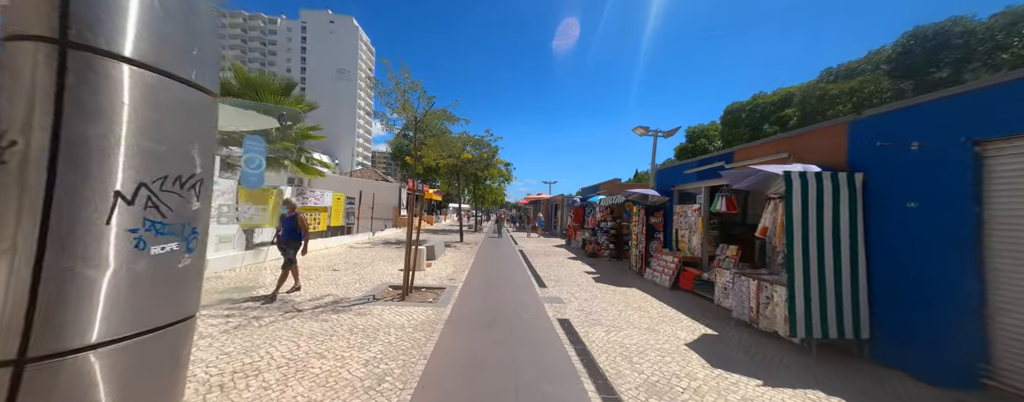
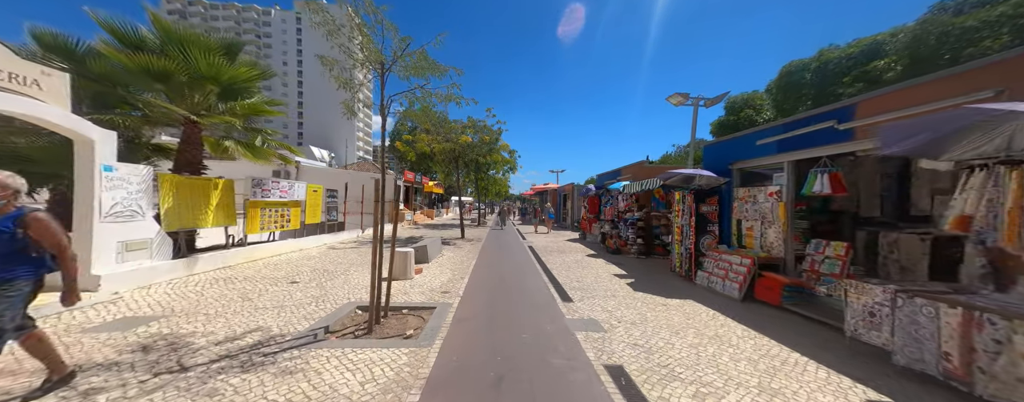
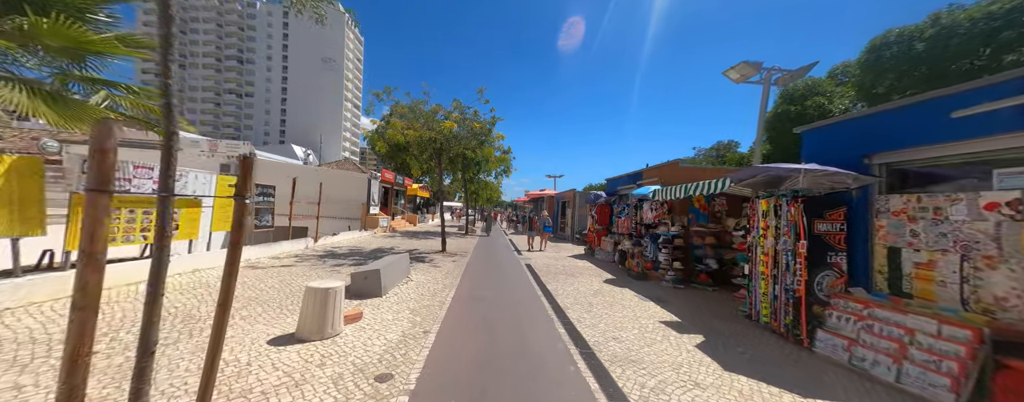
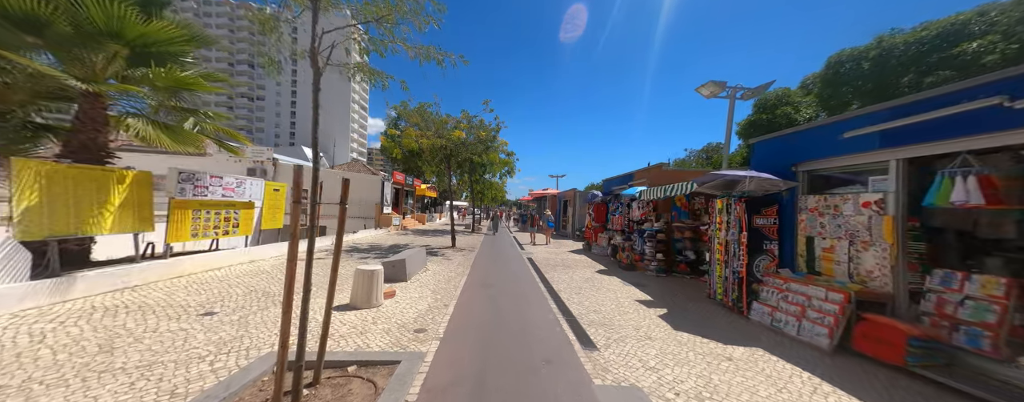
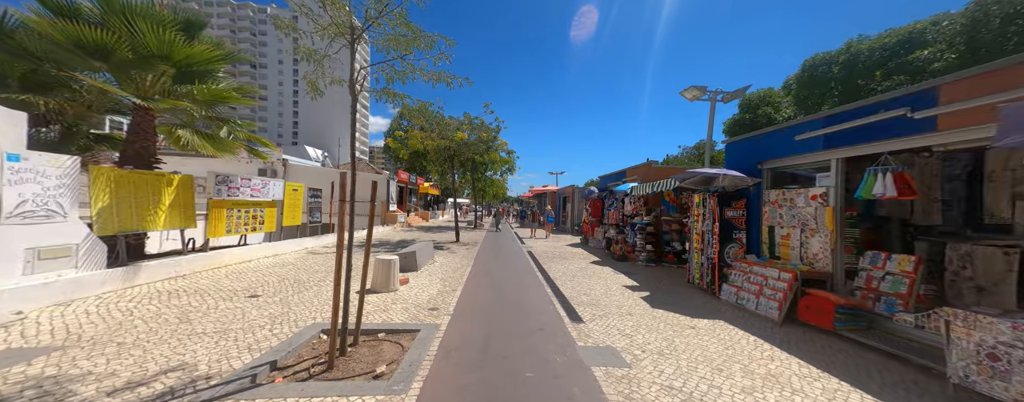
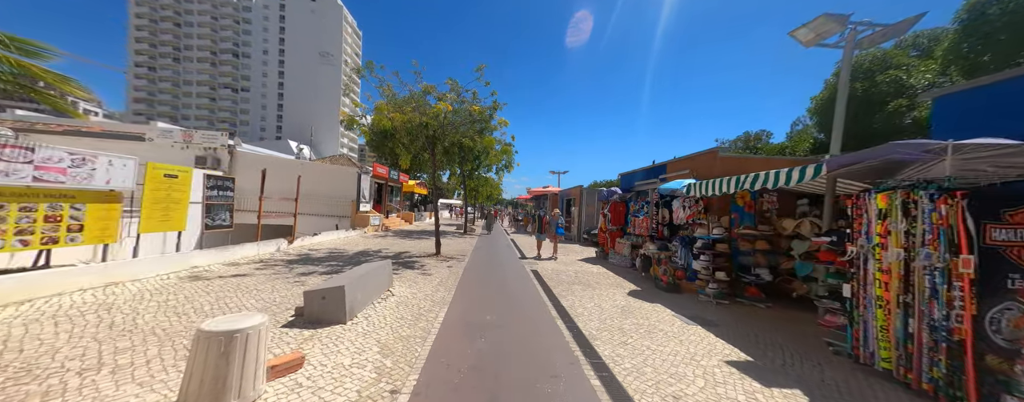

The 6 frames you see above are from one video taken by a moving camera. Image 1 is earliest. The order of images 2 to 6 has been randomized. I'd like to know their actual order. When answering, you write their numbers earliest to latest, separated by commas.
2, 5, 4, 3, 6
